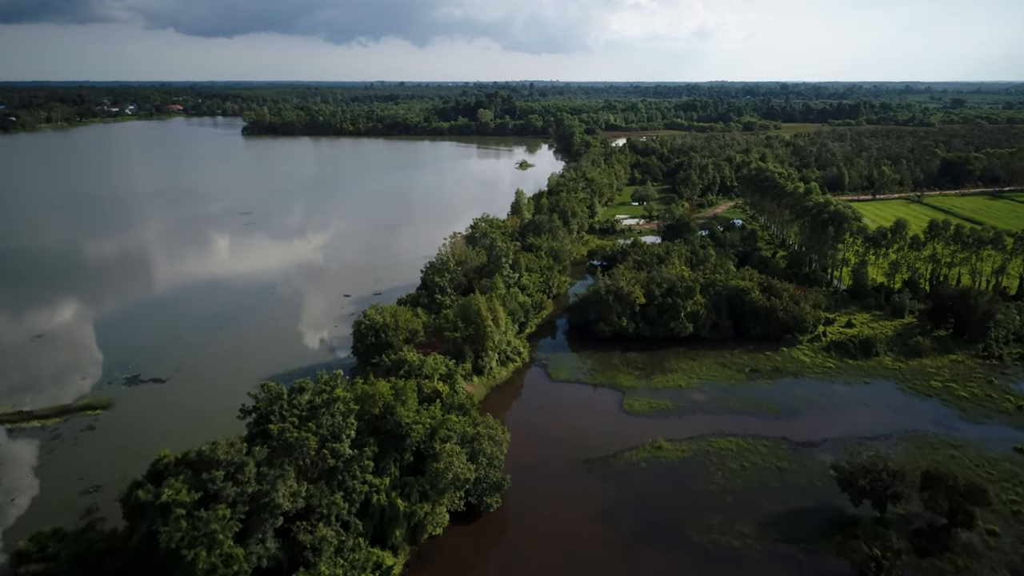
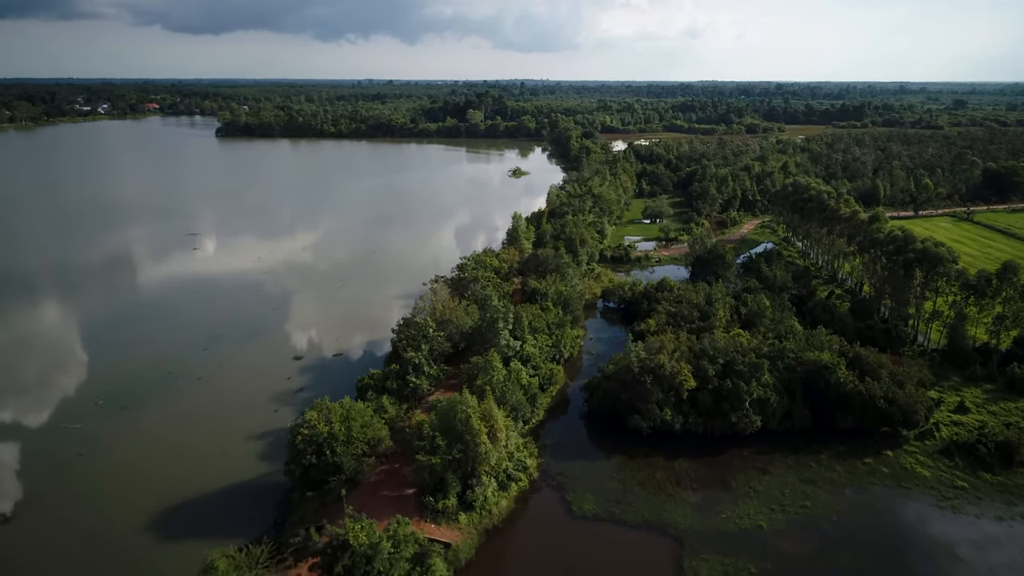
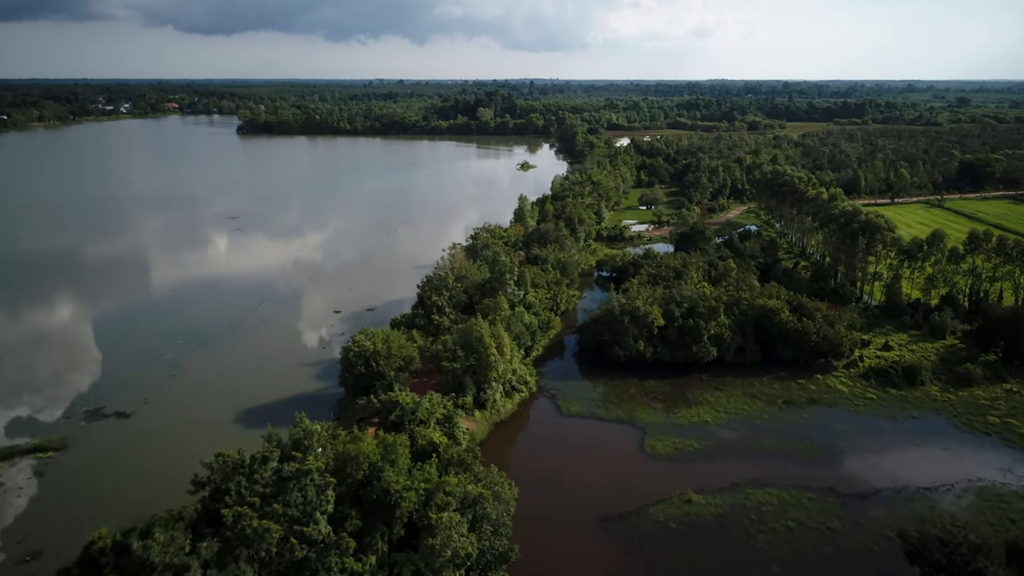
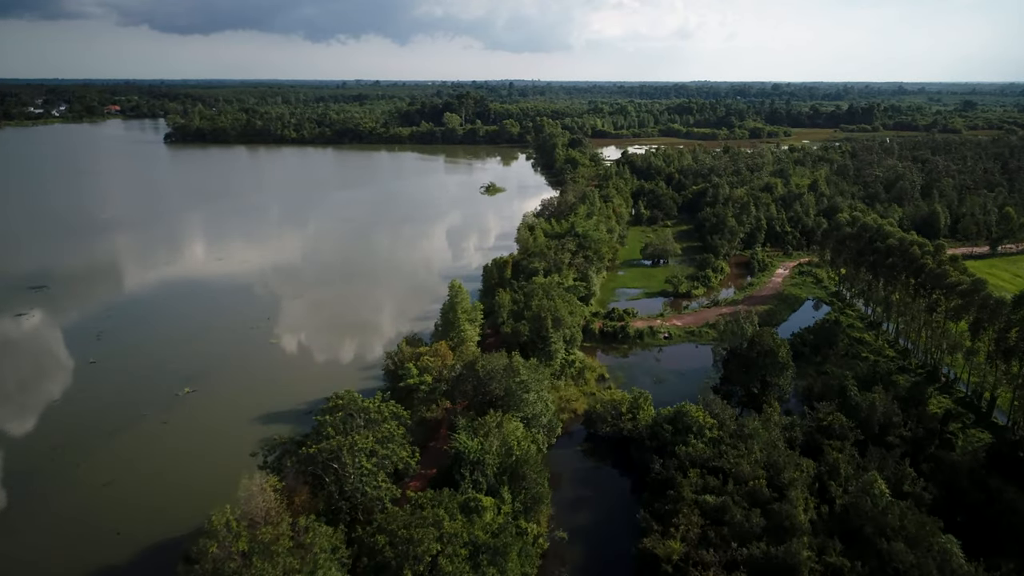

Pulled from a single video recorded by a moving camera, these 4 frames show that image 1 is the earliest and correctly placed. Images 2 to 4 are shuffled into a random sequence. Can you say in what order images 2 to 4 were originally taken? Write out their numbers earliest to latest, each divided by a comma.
3, 2, 4
